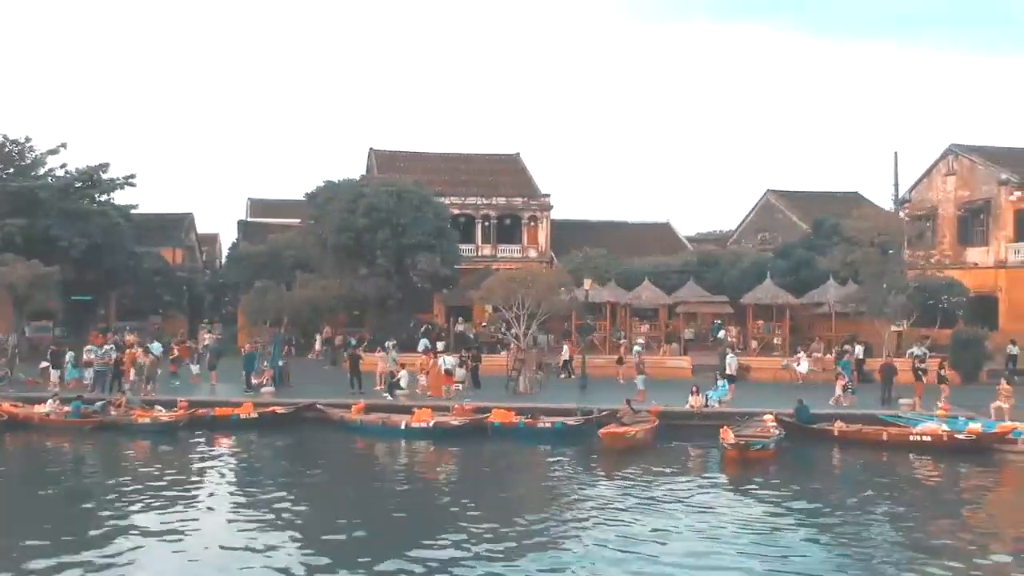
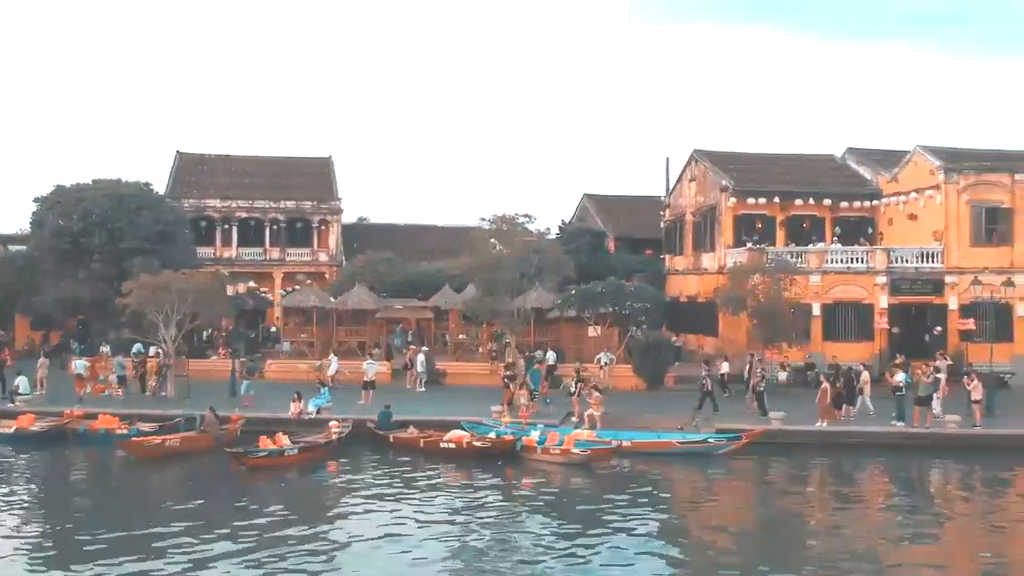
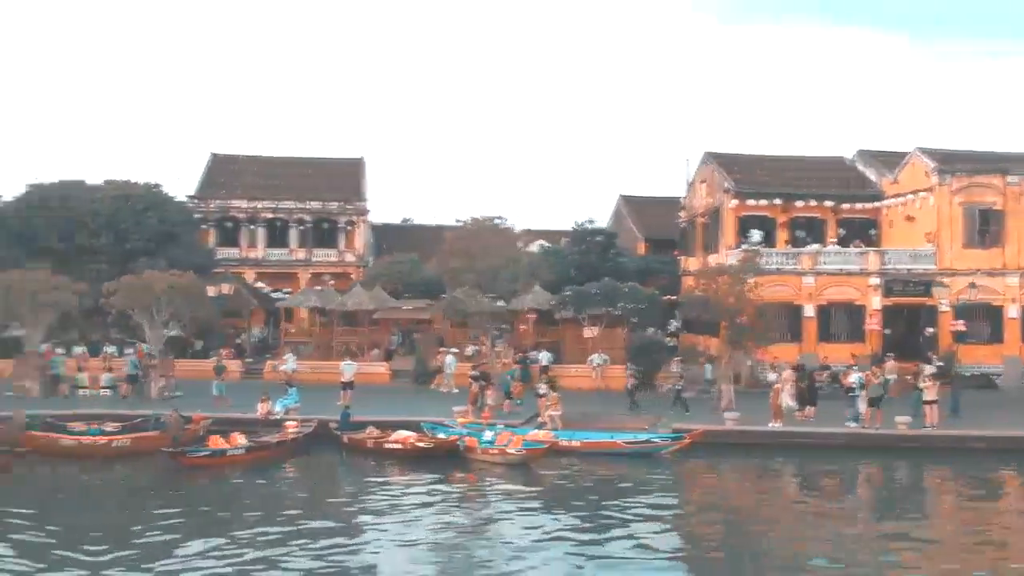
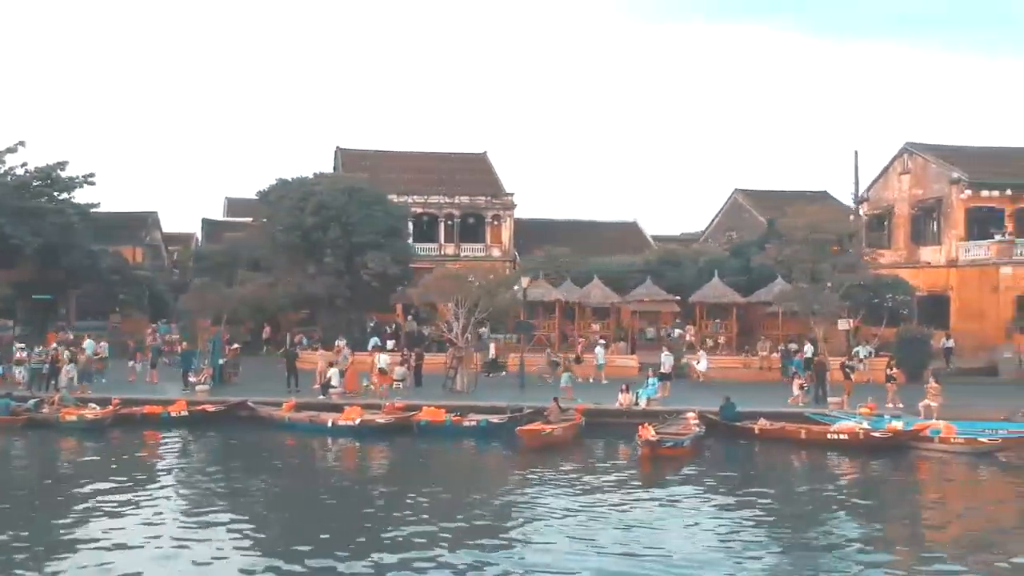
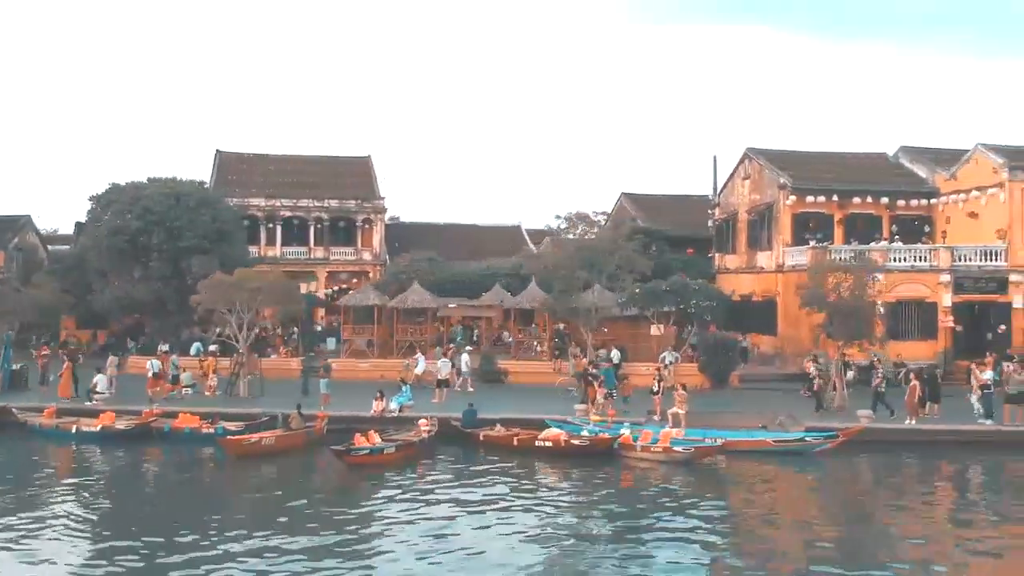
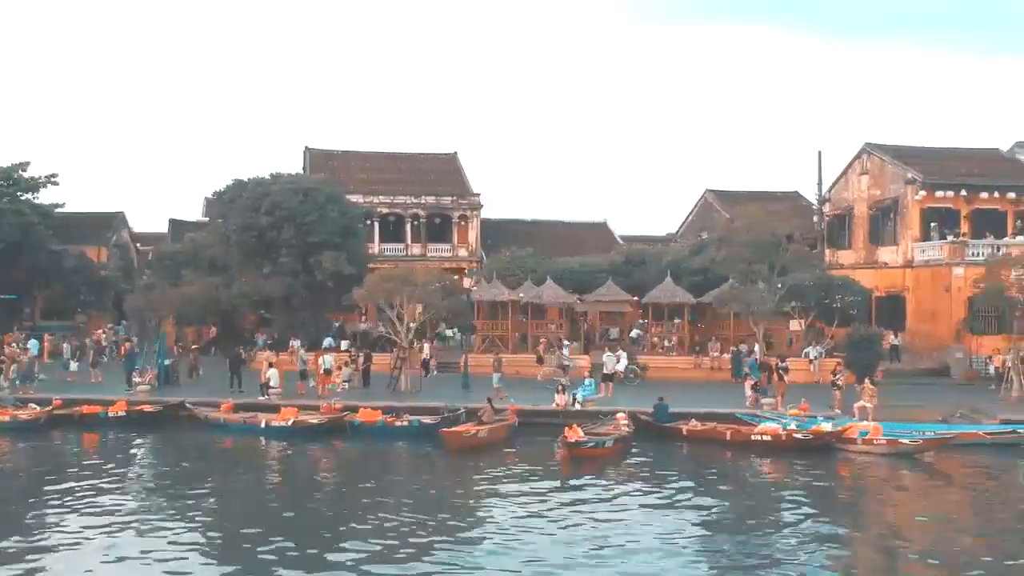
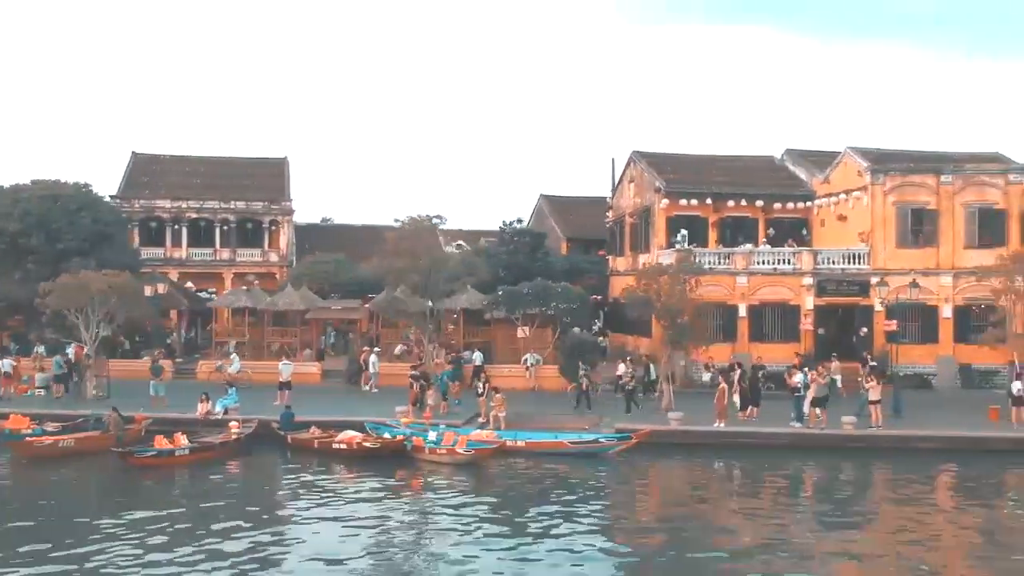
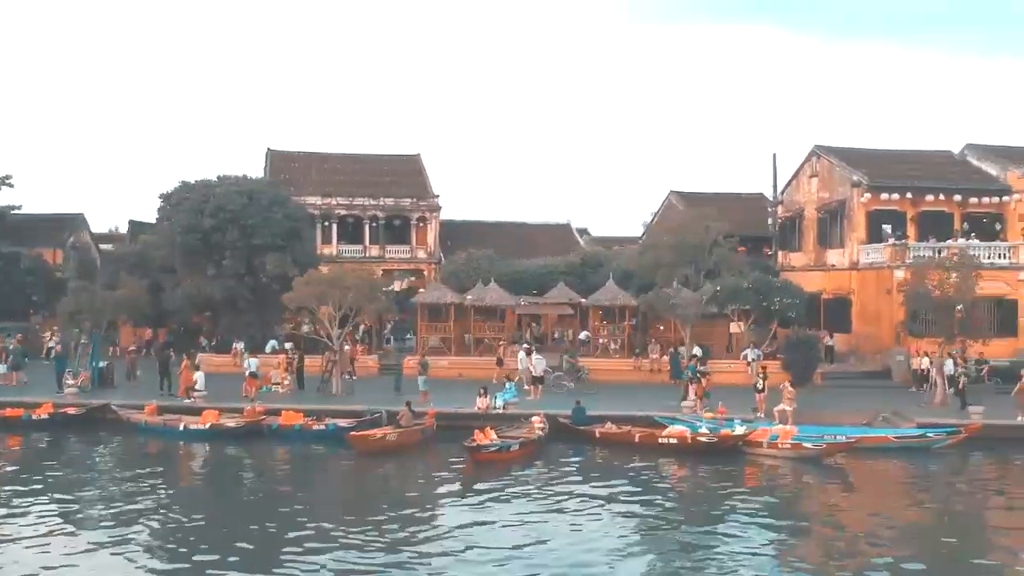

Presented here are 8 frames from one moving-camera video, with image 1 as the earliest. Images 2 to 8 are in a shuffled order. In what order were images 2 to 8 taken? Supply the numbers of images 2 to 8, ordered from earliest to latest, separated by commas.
4, 6, 8, 5, 2, 7, 3
